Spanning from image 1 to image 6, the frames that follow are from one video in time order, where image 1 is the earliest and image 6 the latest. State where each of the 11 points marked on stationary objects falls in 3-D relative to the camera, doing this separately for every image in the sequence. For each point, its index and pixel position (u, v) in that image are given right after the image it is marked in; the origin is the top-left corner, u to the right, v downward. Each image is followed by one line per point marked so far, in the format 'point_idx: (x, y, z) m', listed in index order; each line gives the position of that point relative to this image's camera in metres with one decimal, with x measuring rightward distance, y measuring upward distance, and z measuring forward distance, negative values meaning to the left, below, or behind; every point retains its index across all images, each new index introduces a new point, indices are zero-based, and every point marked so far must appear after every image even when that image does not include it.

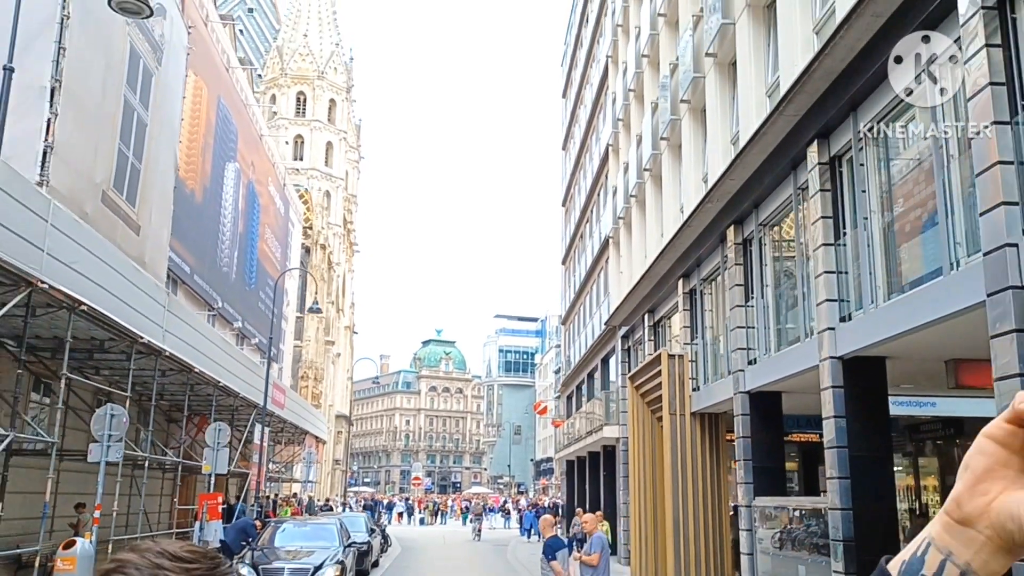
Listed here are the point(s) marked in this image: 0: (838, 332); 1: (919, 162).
0: (+4.4, -0.6, +11.1) m
1: (+4.7, +1.4, +9.8) m
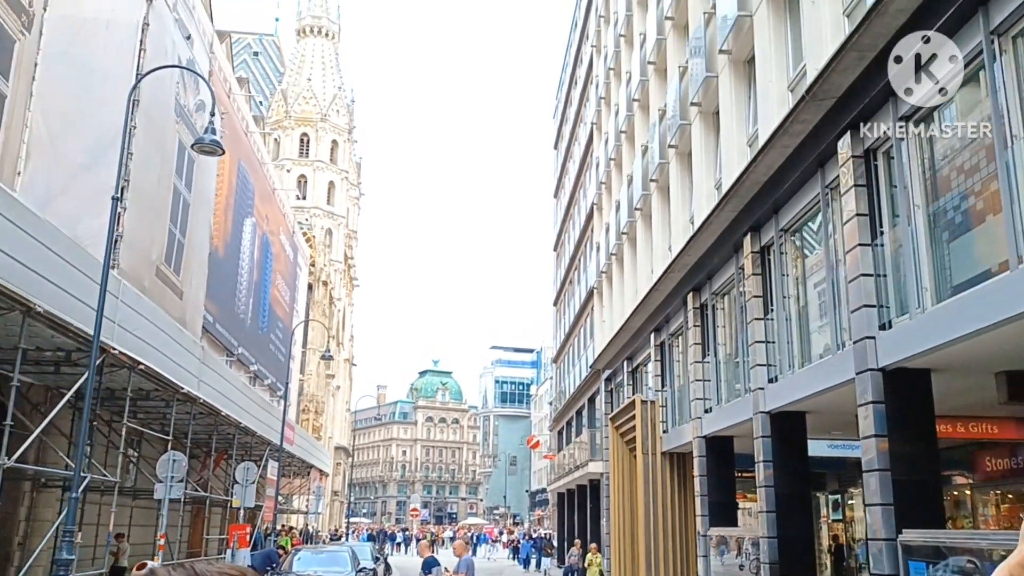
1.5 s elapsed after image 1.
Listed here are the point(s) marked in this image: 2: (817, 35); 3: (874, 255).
0: (+4.2, -1.7, +13.5) m
1: (+4.5, +0.4, +12.3) m
2: (+4.4, +3.5, +12.5) m
3: (+4.5, +0.4, +10.4) m
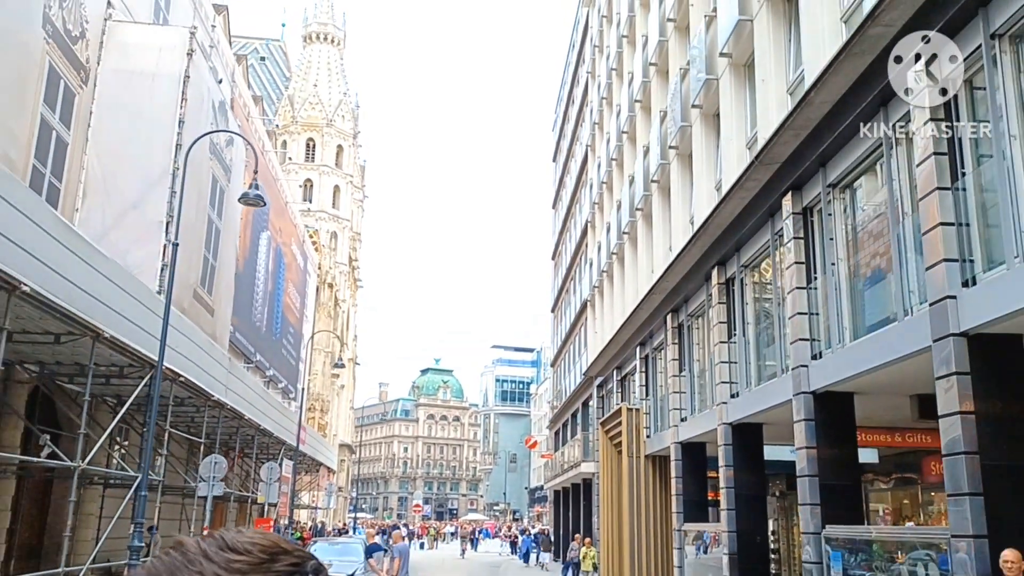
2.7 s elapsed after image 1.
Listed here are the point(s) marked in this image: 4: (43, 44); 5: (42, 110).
0: (+4.1, -2.2, +15.5) m
1: (+4.5, -0.1, +14.3) m
2: (+4.4, +3.0, +14.5) m
3: (+4.5, -0.1, +12.4) m
4: (-8.1, +4.2, +14.1) m
5: (-8.2, +3.1, +14.3) m
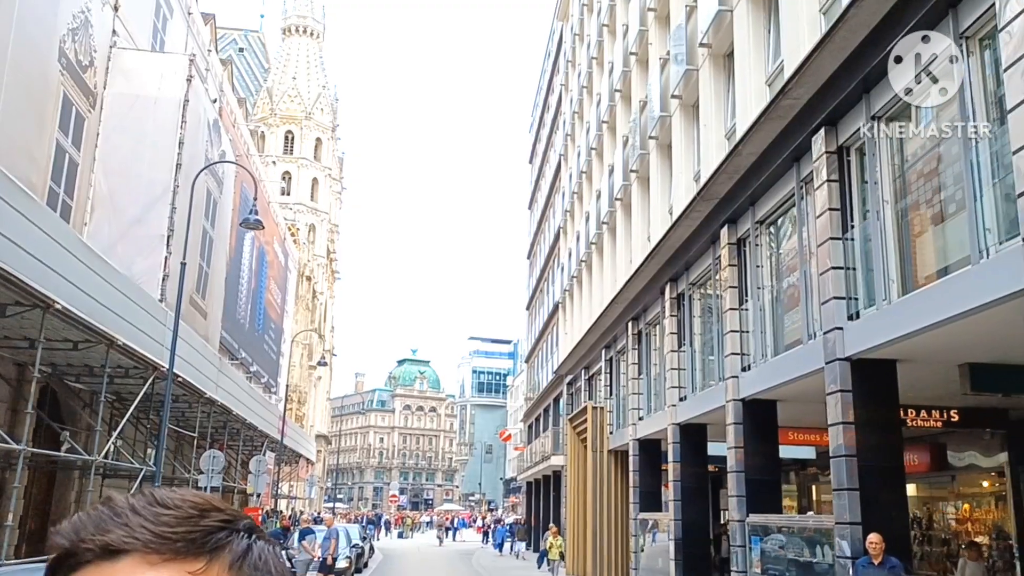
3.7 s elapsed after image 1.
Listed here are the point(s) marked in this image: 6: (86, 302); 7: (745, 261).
0: (+3.5, -2.5, +17.3) m
1: (+3.9, -0.5, +16.1) m
2: (+3.8, +2.7, +16.2) m
3: (+4.0, -0.5, +14.2) m
4: (-8.6, +4.0, +15.5) m
5: (-8.7, +2.9, +15.8) m
6: (-6.9, -0.3, +13.3) m
7: (+4.1, +0.5, +14.4) m
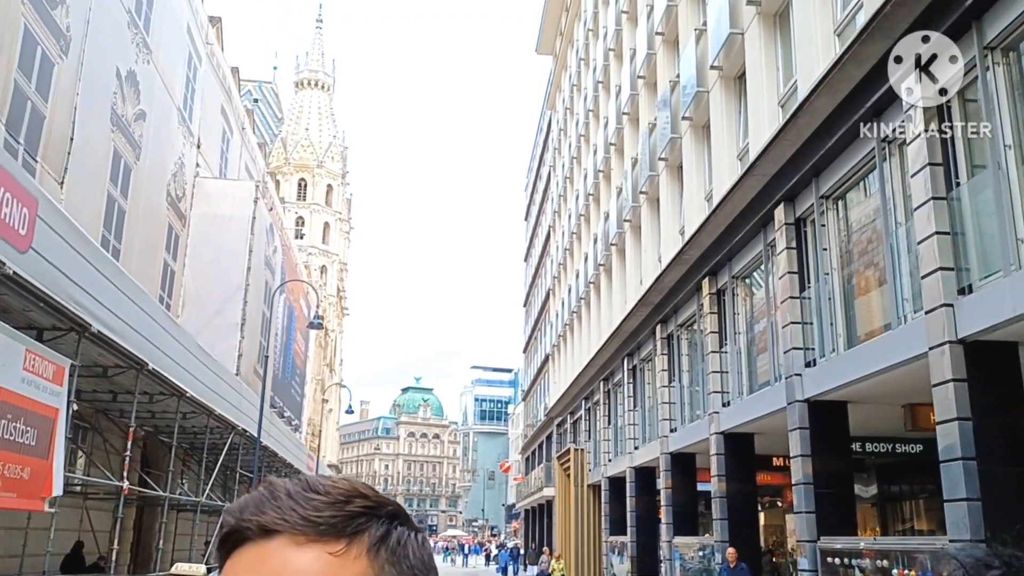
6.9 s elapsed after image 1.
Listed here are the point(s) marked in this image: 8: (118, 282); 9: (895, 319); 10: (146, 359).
0: (+3.3, -4.5, +22.5) m
1: (+3.7, -2.5, +21.3) m
2: (+3.6, +0.7, +21.5) m
3: (+3.8, -2.4, +19.4) m
4: (-8.8, +2.0, +20.9) m
5: (-8.9, +0.8, +21.1) m
6: (-7.1, -2.3, +18.5) m
7: (+3.9, -1.5, +19.6) m
8: (-6.5, +0.1, +13.5) m
9: (+4.6, -0.4, +9.8) m
10: (-6.6, -1.3, +14.8) m
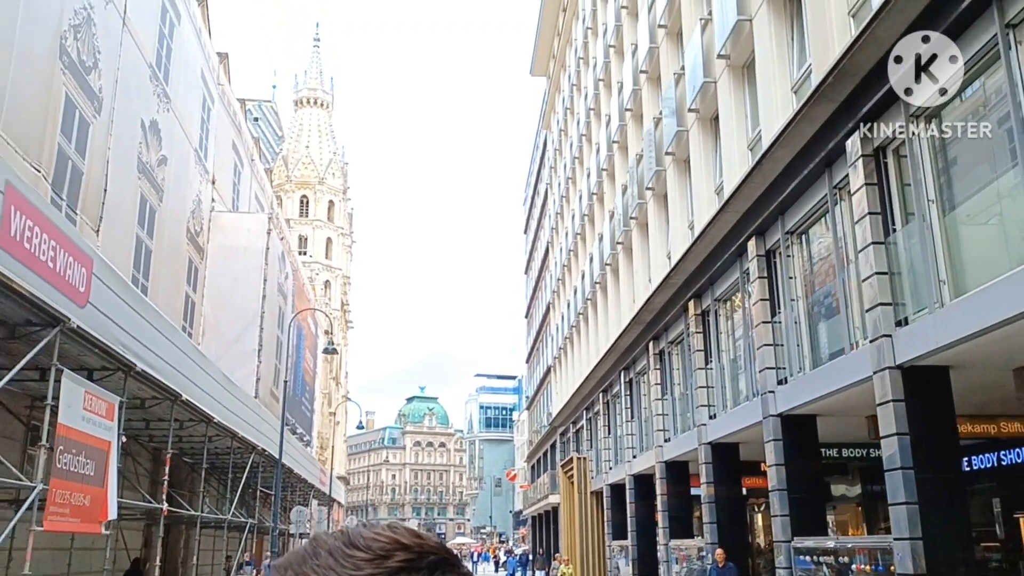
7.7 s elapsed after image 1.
0: (+3.5, -5.0, +23.8) m
1: (+3.8, -2.9, +22.6) m
2: (+3.6, +0.2, +22.9) m
3: (+3.9, -2.9, +20.7) m
4: (-8.9, +1.1, +22.3) m
5: (-8.9, 0.0, +22.5) m
6: (-7.0, -3.0, +19.9) m
7: (+4.0, -2.0, +21.0) m
8: (-6.5, -0.6, +14.8) m
9: (+4.6, -0.8, +11.1) m
10: (-6.6, -2.0, +16.2) m
